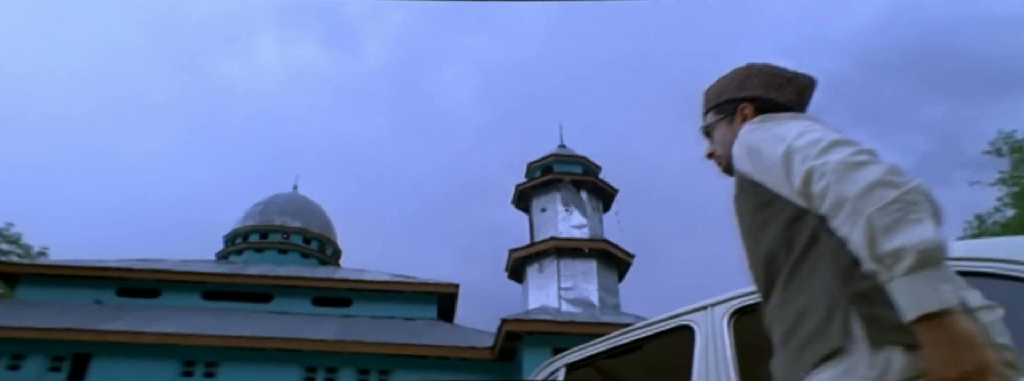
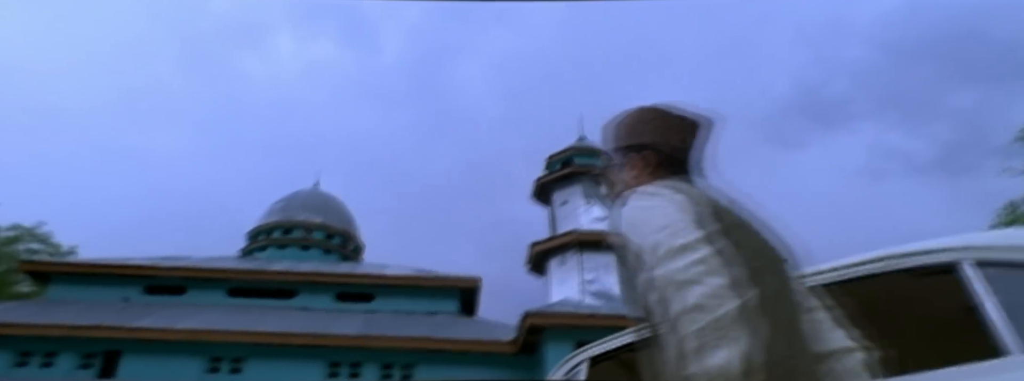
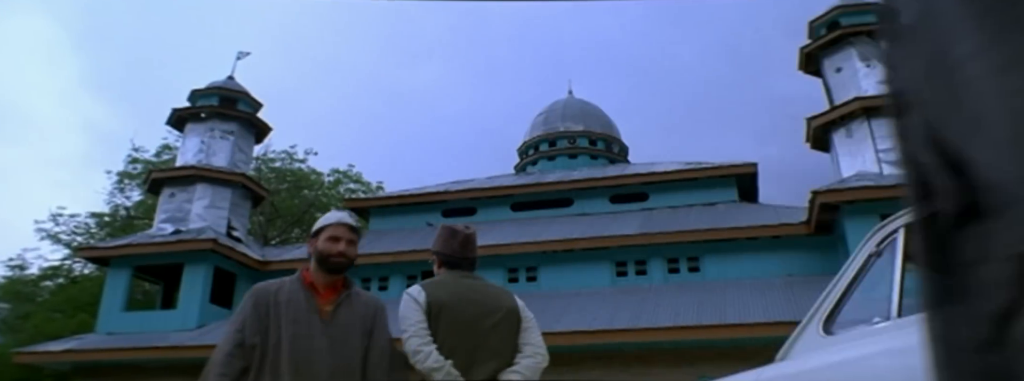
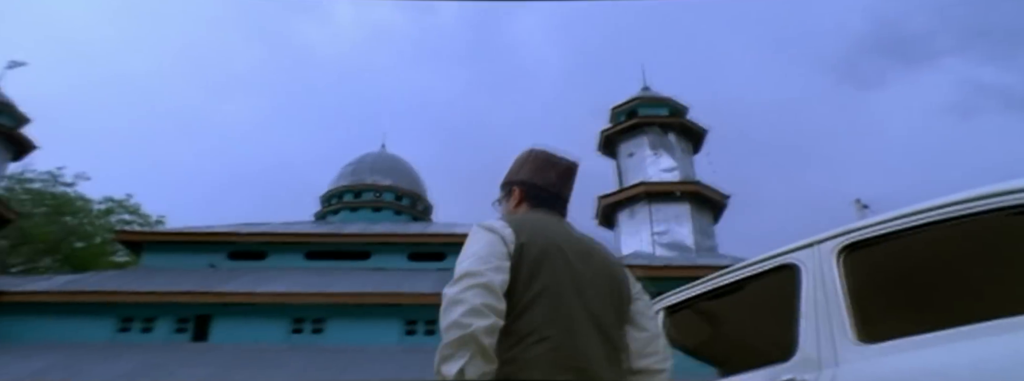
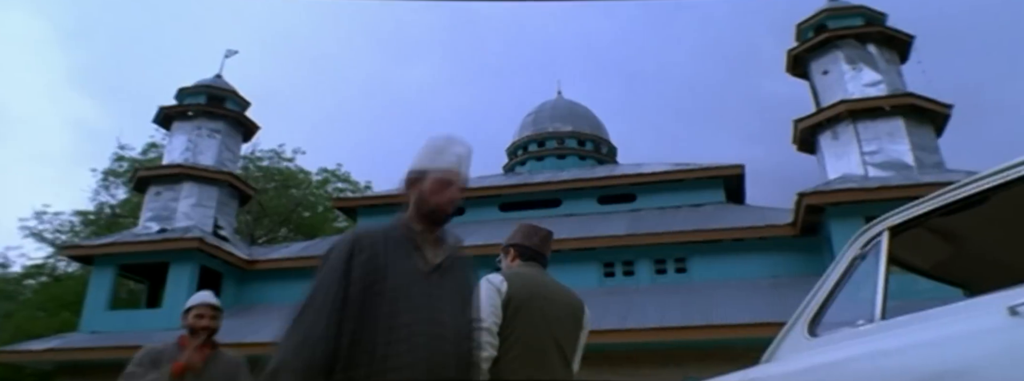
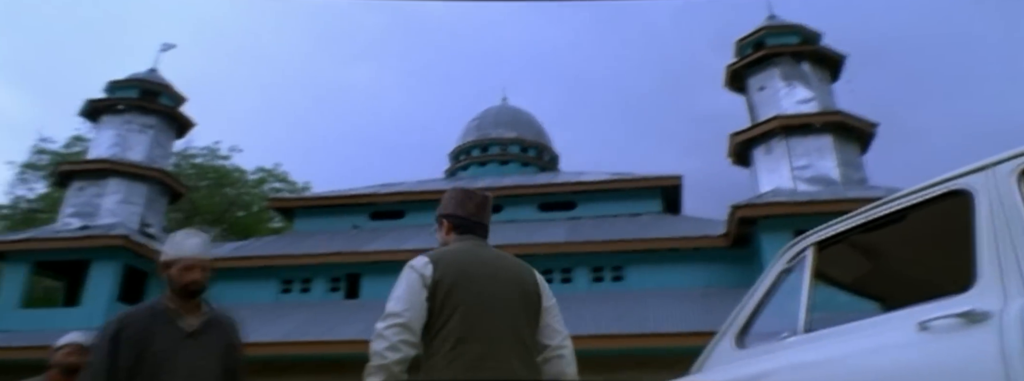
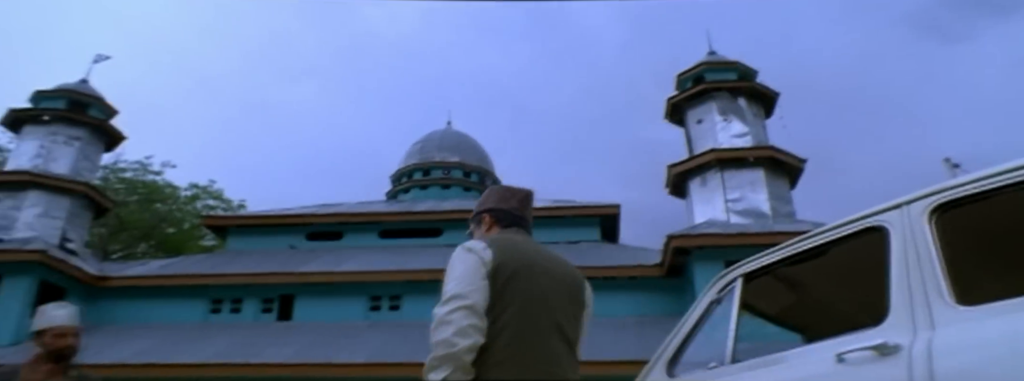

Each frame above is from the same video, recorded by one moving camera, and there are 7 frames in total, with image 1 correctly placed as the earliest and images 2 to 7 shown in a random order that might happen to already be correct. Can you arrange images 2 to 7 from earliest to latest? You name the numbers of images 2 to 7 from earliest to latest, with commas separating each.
2, 4, 7, 6, 5, 3
